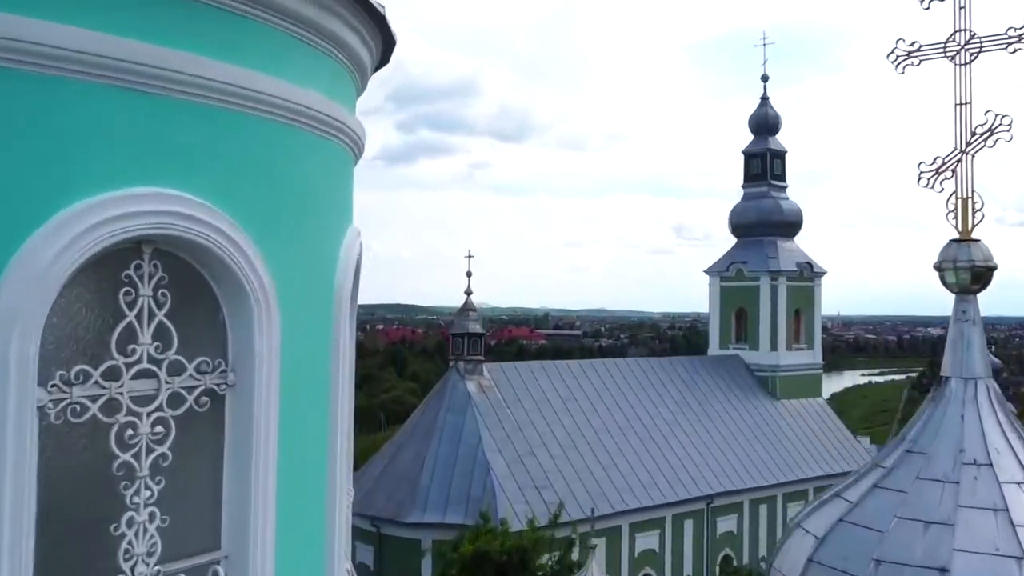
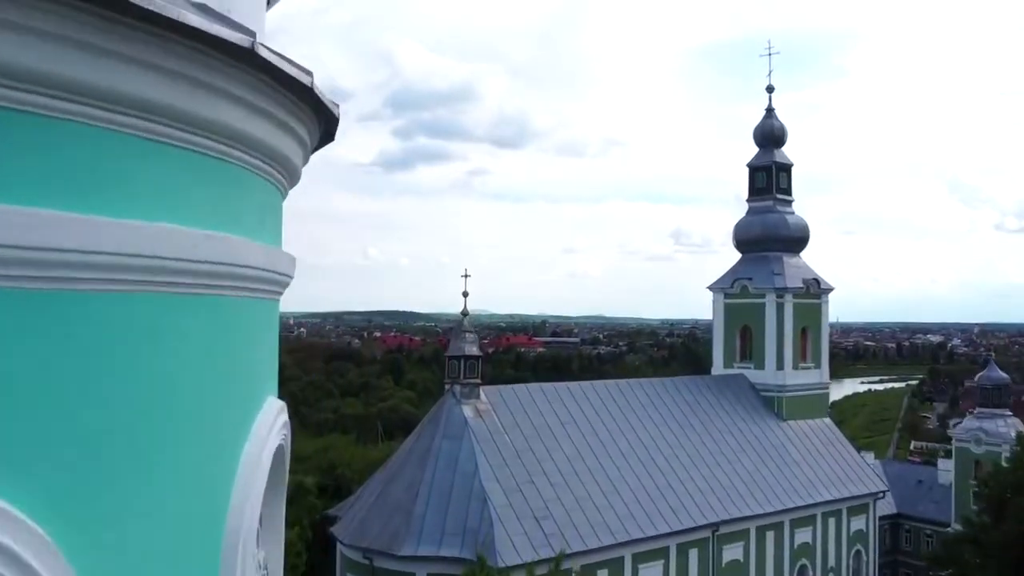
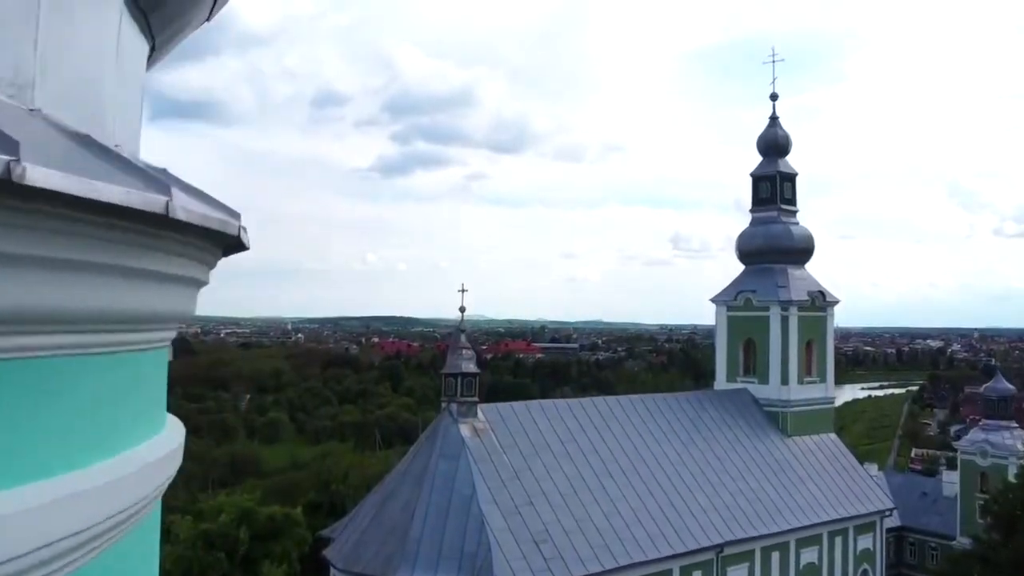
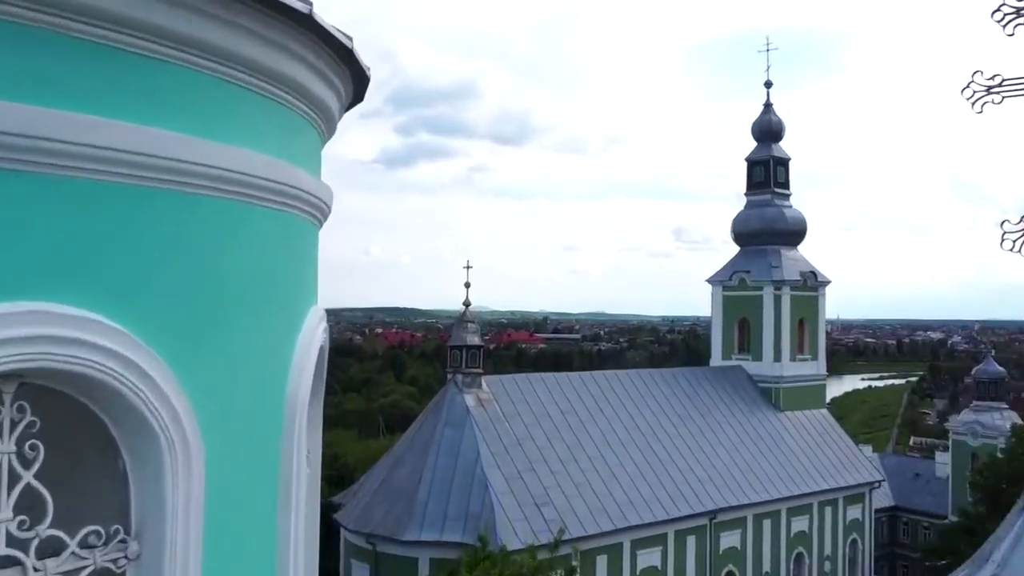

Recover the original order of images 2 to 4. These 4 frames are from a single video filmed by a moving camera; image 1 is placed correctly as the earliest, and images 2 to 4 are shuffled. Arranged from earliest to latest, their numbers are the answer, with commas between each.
4, 2, 3
